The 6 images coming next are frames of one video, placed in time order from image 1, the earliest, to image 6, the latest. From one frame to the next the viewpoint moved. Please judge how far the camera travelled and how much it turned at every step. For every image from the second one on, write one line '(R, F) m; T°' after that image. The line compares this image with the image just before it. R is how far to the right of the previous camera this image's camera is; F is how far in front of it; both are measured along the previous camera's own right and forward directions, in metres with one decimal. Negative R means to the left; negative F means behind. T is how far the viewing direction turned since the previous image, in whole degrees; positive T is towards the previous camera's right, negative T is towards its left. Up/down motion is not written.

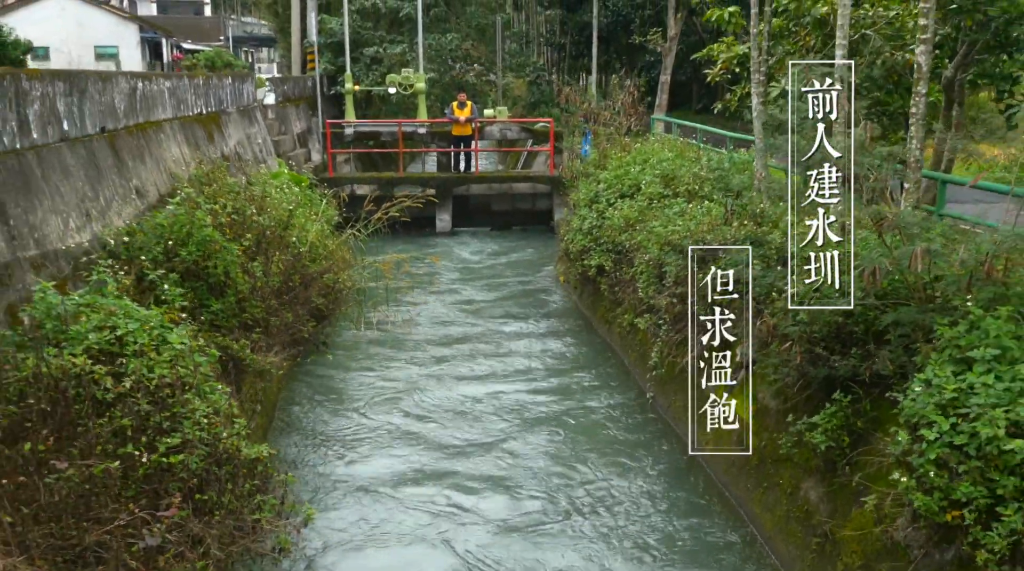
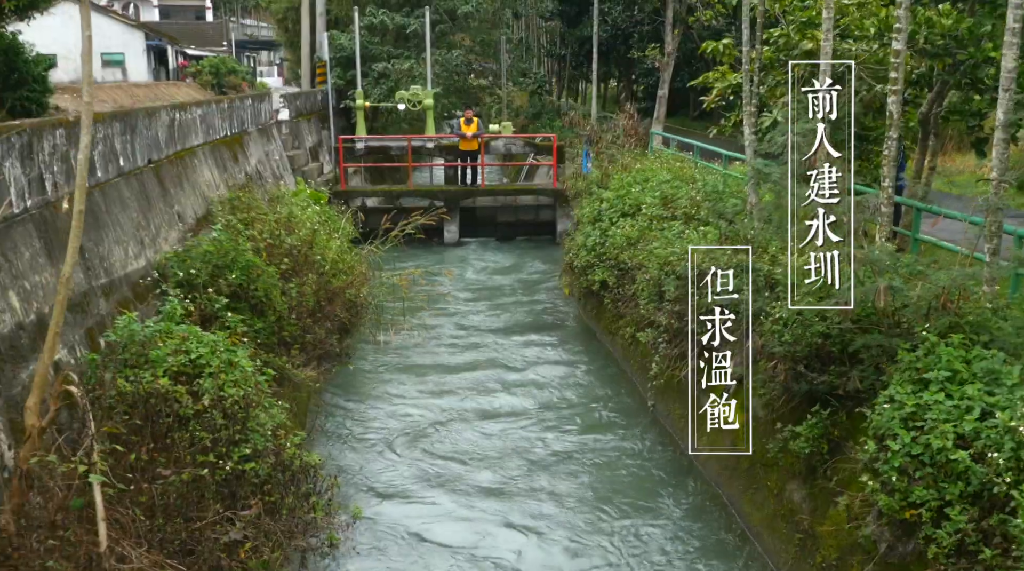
(-0.1, -0.7) m; 0°
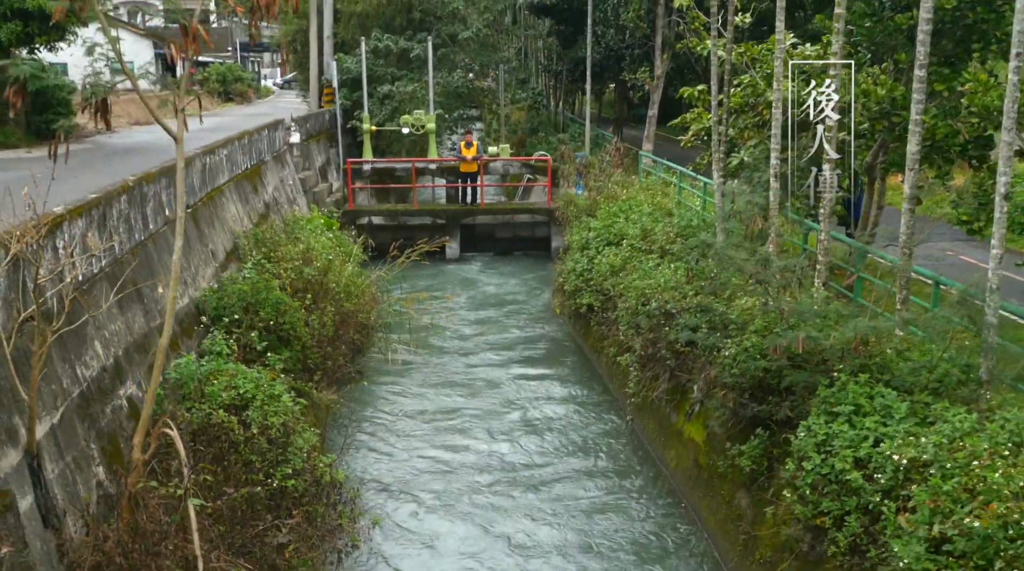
(+0.1, -1.2) m; 0°
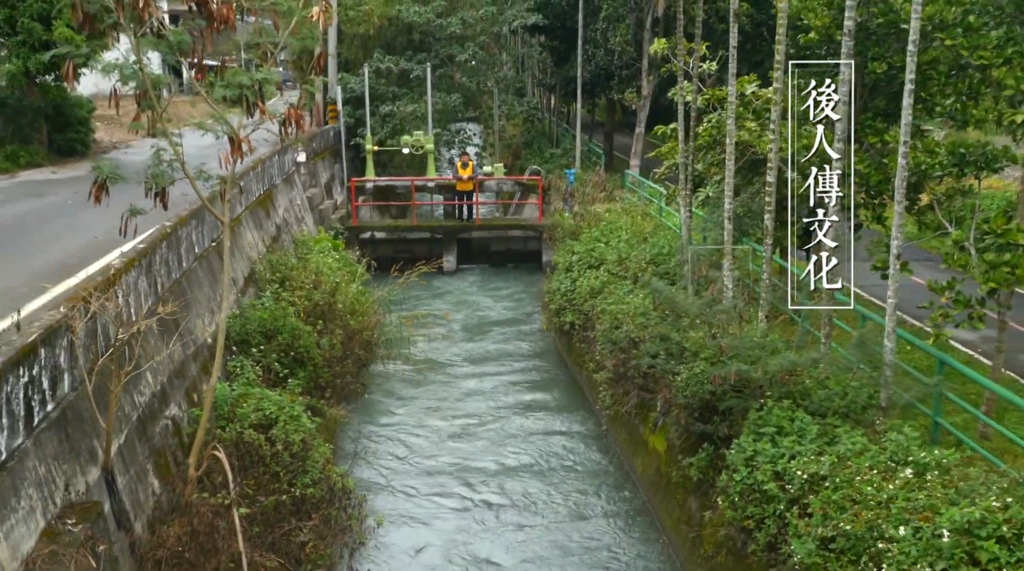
(+0.1, -1.2) m; 0°
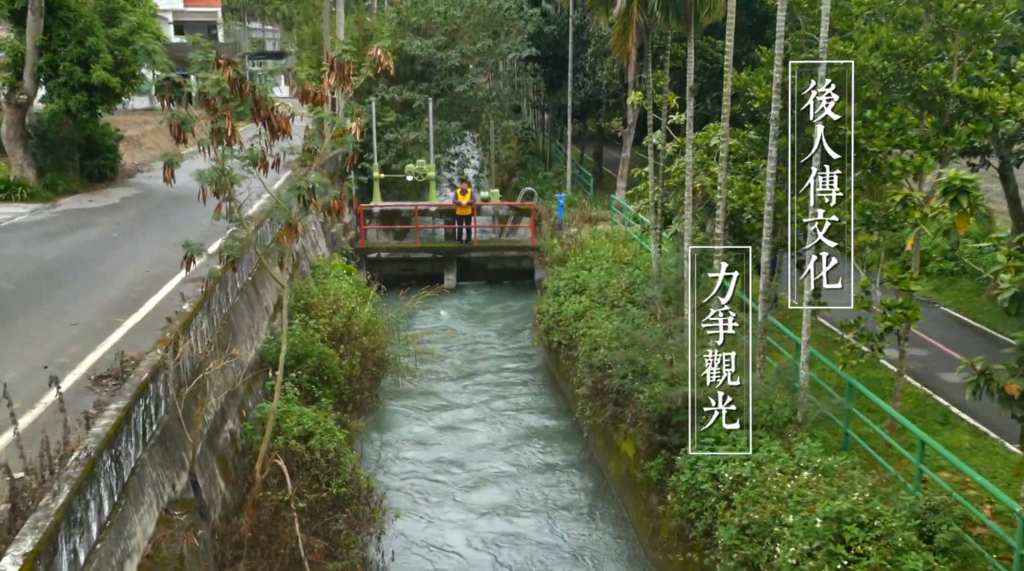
(+0.1, -1.8) m; 0°
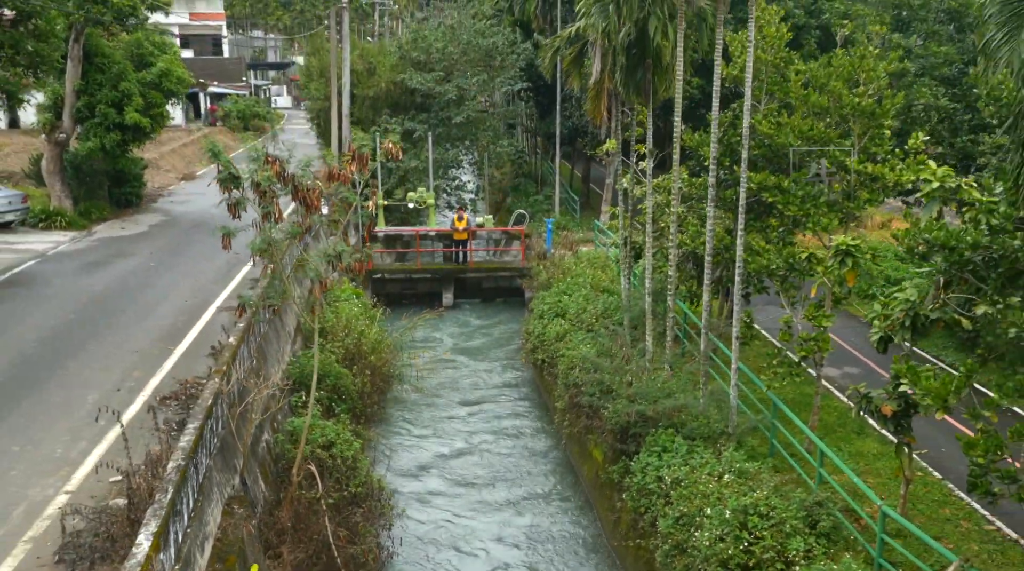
(+0.2, -2.1) m; 0°
